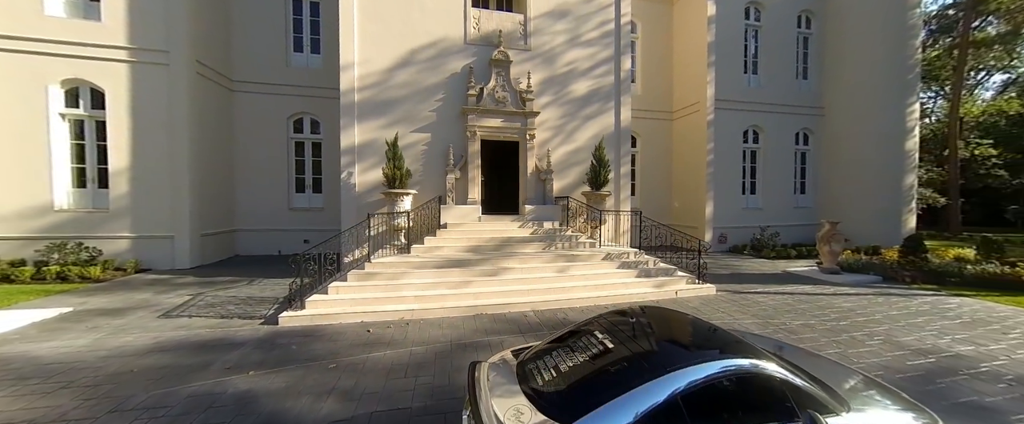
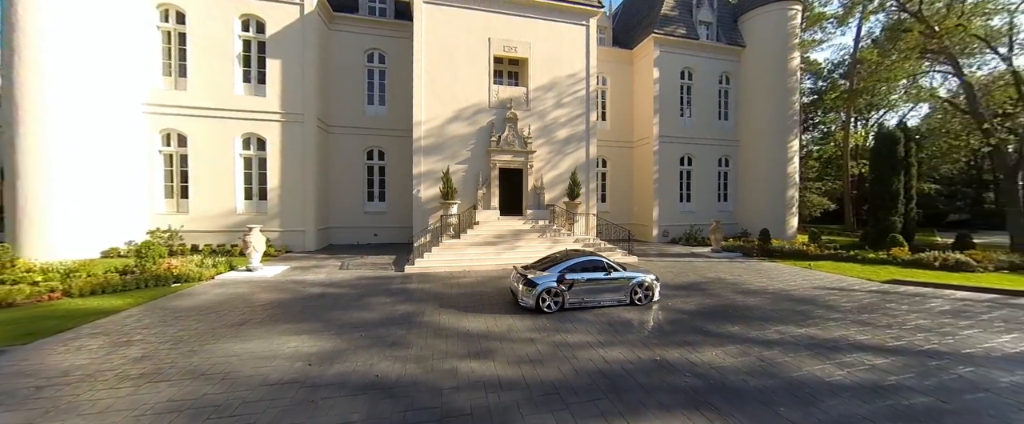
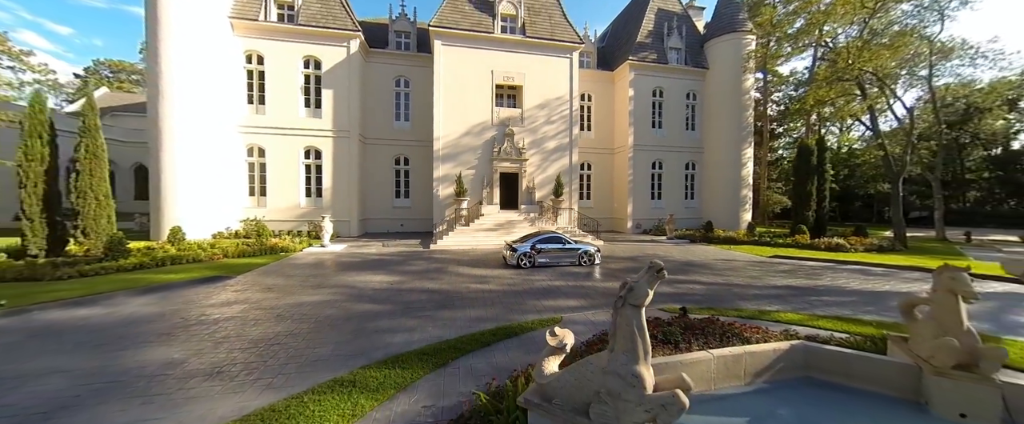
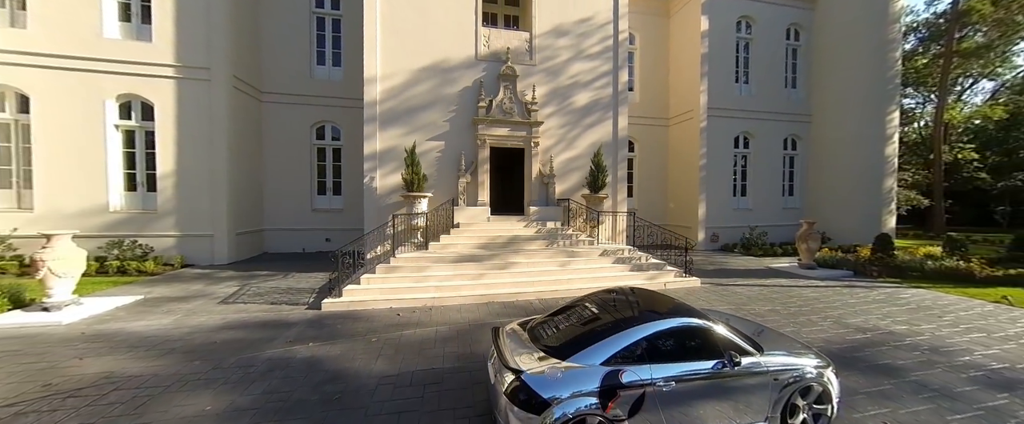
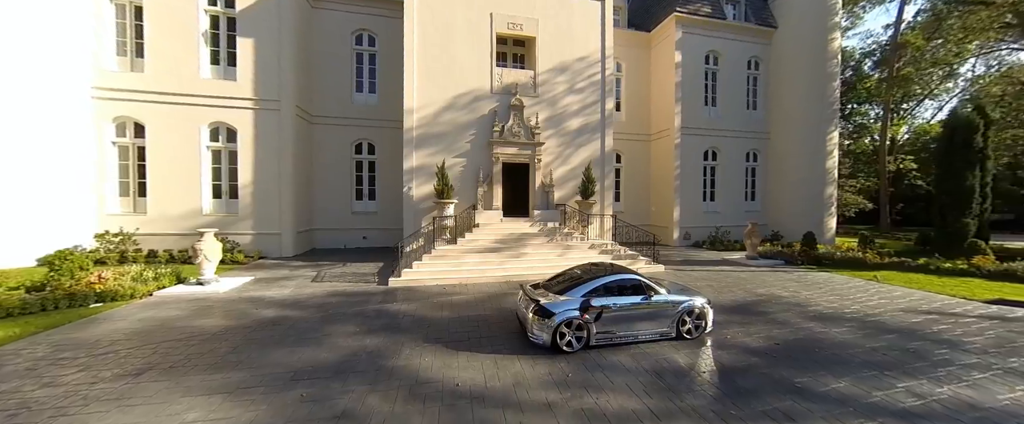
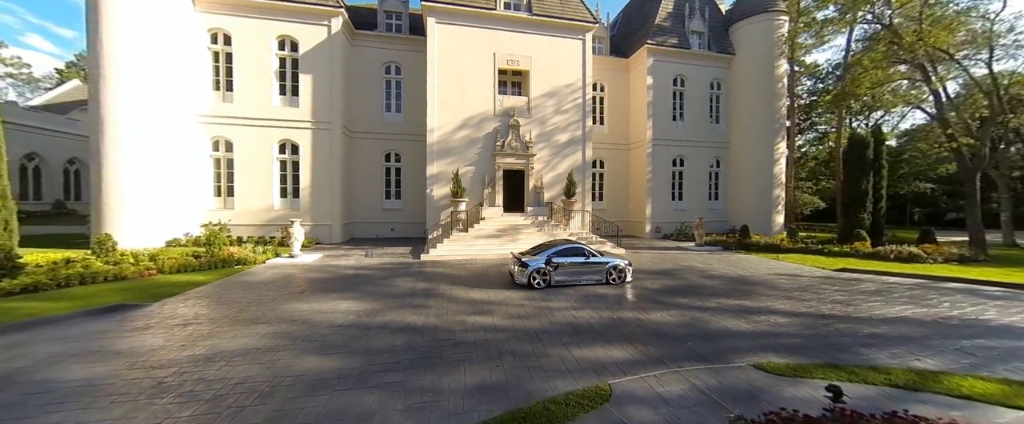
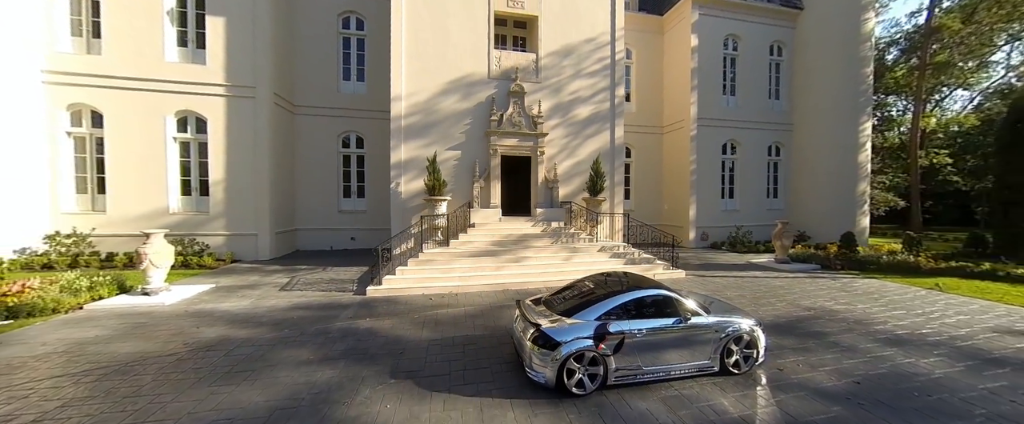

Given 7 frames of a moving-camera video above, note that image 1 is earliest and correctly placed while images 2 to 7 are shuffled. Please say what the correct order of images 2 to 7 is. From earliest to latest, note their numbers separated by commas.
4, 7, 5, 2, 6, 3
